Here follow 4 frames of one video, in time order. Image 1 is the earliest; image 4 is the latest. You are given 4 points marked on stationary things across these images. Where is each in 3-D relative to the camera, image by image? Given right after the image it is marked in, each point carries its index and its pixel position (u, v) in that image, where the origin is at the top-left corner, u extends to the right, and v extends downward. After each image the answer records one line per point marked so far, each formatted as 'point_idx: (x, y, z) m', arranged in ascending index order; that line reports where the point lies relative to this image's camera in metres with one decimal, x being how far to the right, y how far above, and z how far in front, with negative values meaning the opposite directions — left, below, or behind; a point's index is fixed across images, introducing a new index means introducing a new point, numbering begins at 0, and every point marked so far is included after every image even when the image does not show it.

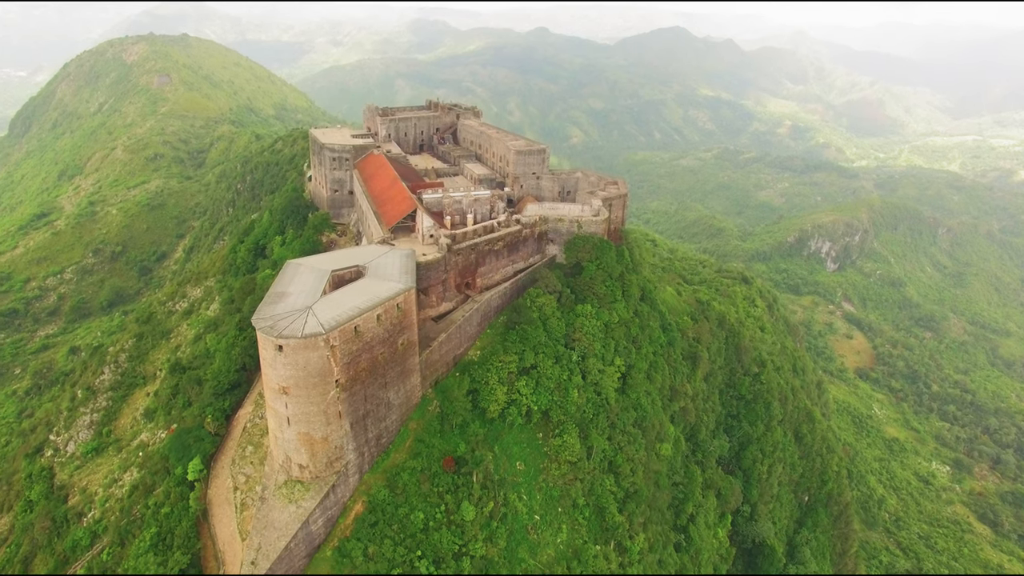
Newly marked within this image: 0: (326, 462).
0: (-6.1, -5.7, +19.8) m
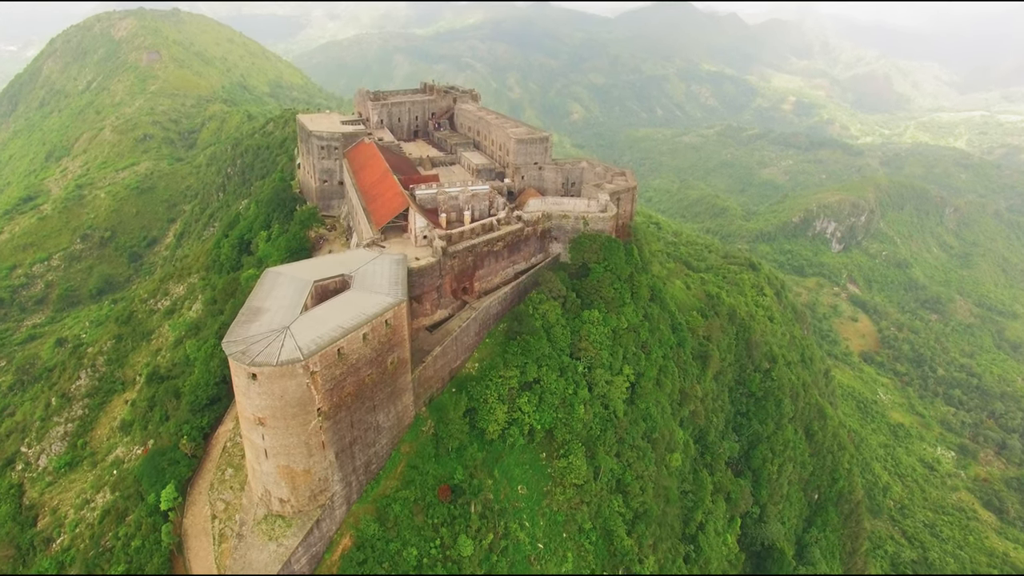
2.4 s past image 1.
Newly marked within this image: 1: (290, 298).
0: (-6.0, -6.2, +18.0) m
1: (-6.9, -0.3, +18.9) m
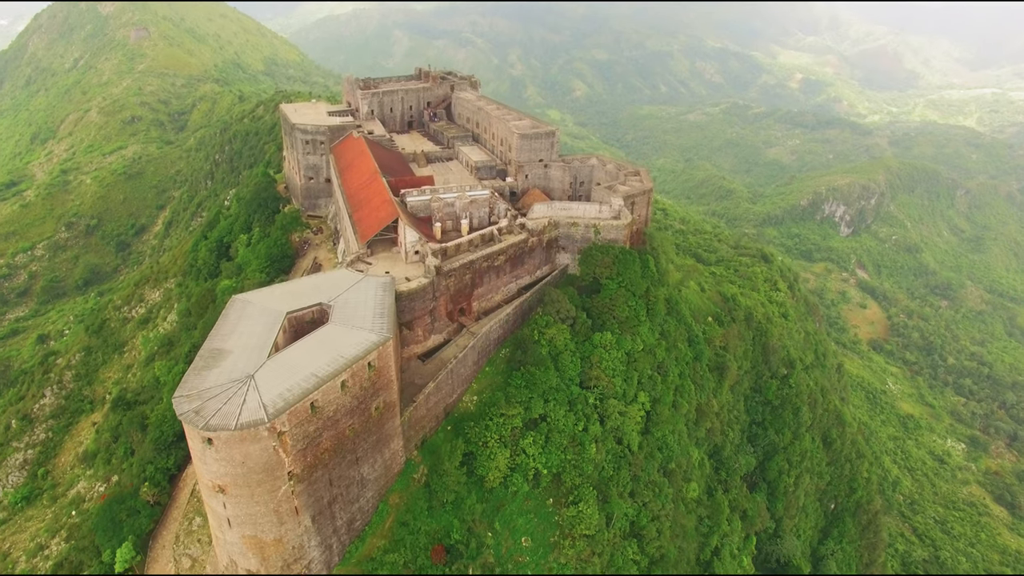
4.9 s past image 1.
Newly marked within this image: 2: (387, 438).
0: (-5.9, -7.1, +15.6) m
1: (-6.8, -1.2, +16.2) m
2: (-3.6, -4.3, +17.5) m
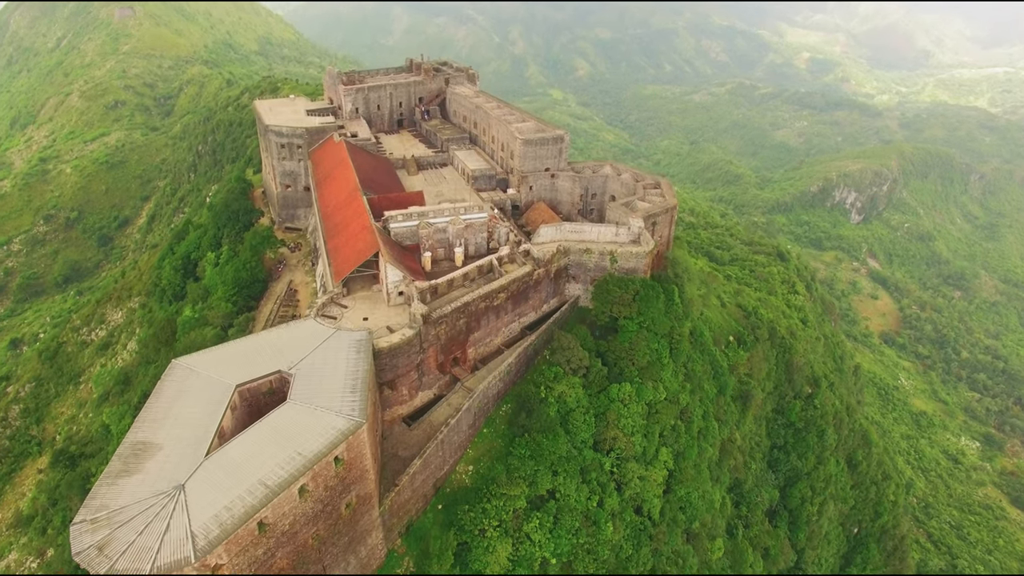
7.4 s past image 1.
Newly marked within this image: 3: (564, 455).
0: (-5.9, -8.7, +12.5) m
1: (-6.7, -2.8, +13.0) m
2: (-3.5, -5.8, +14.3) m
3: (+1.5, -4.8, +18.0) m
